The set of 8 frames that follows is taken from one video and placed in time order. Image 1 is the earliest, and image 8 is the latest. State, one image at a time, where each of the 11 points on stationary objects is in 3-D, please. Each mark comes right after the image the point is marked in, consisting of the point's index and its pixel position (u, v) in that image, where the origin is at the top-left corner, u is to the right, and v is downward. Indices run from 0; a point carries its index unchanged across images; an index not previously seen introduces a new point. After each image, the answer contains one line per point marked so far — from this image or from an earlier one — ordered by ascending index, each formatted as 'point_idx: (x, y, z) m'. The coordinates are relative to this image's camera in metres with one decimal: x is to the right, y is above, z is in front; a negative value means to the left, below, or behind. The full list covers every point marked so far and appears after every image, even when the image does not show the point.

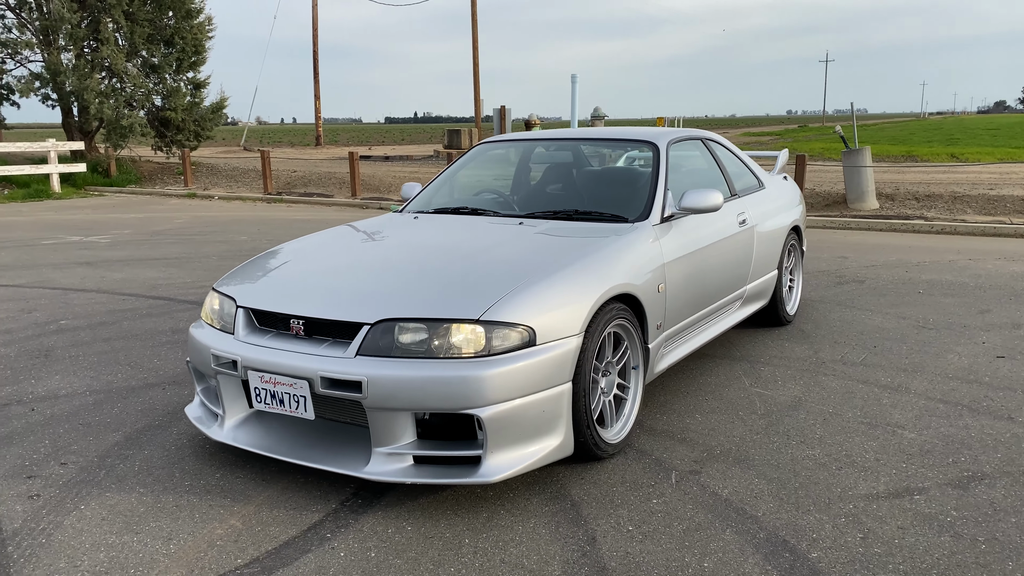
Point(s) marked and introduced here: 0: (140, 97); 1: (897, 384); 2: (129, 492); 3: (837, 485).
0: (-8.7, +4.5, +19.9) m
1: (+1.8, -0.5, +4.1) m
2: (-1.3, -0.7, +2.9) m
3: (+1.1, -0.7, +2.9) m
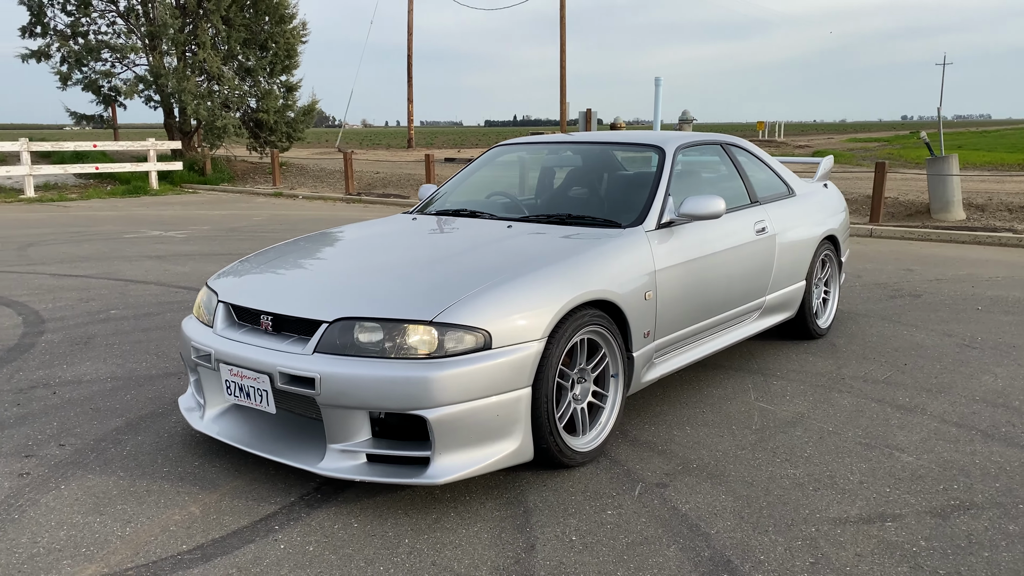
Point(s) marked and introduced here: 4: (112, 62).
0: (-6.7, +4.6, +20.8) m
1: (+1.8, -0.5, +3.9) m
2: (-1.4, -0.7, +3.1) m
3: (+1.0, -0.7, +2.8) m
4: (-9.4, +5.3, +20.0) m
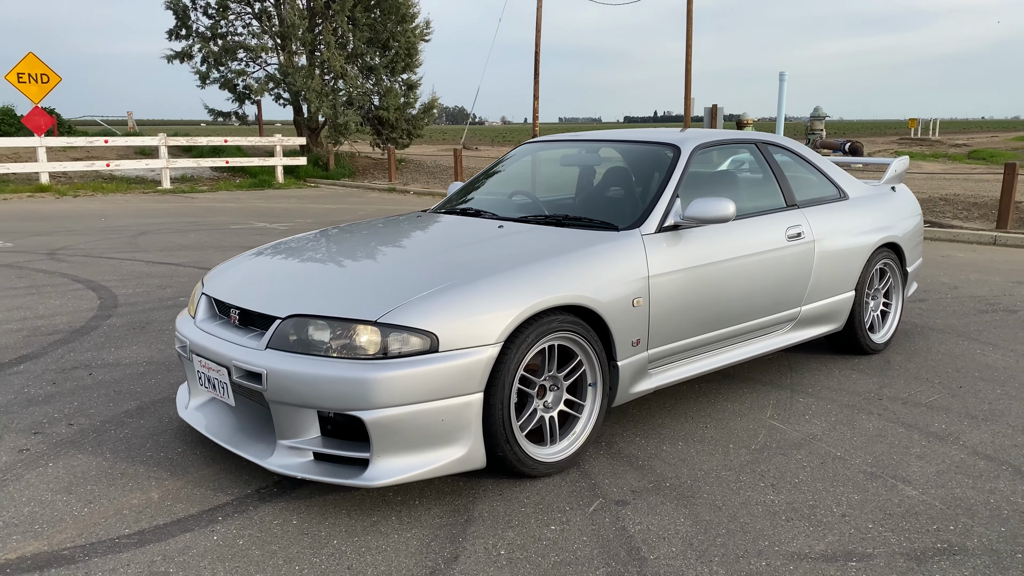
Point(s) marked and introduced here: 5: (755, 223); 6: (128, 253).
0: (-3.9, +4.8, +21.5) m
1: (+1.8, -0.6, +3.5) m
2: (-1.6, -0.6, +3.2) m
3: (+0.8, -0.8, +2.6) m
4: (-6.6, +5.6, +21.1) m
5: (+1.1, +0.3, +3.9) m
6: (-3.9, +0.4, +8.7) m
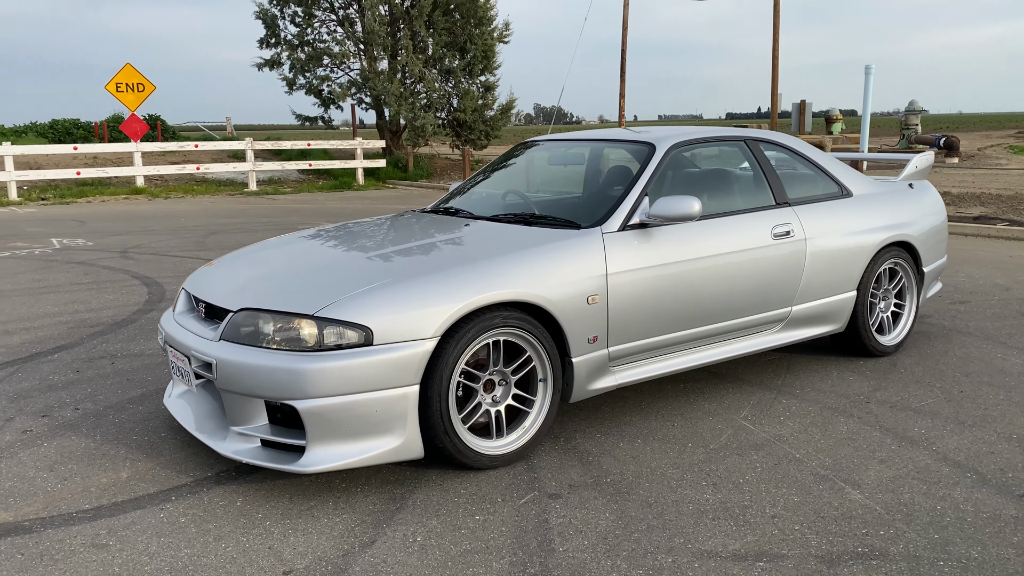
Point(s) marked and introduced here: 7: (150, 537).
0: (-1.9, +4.9, +21.9) m
1: (+1.6, -0.6, +3.4) m
2: (-1.7, -0.6, +3.5) m
3: (+0.5, -0.7, +2.6) m
4: (-4.7, +5.6, +21.8) m
5: (+1.0, +0.3, +3.9) m
6: (-3.4, +0.4, +9.2) m
7: (-1.1, -0.8, +2.6) m
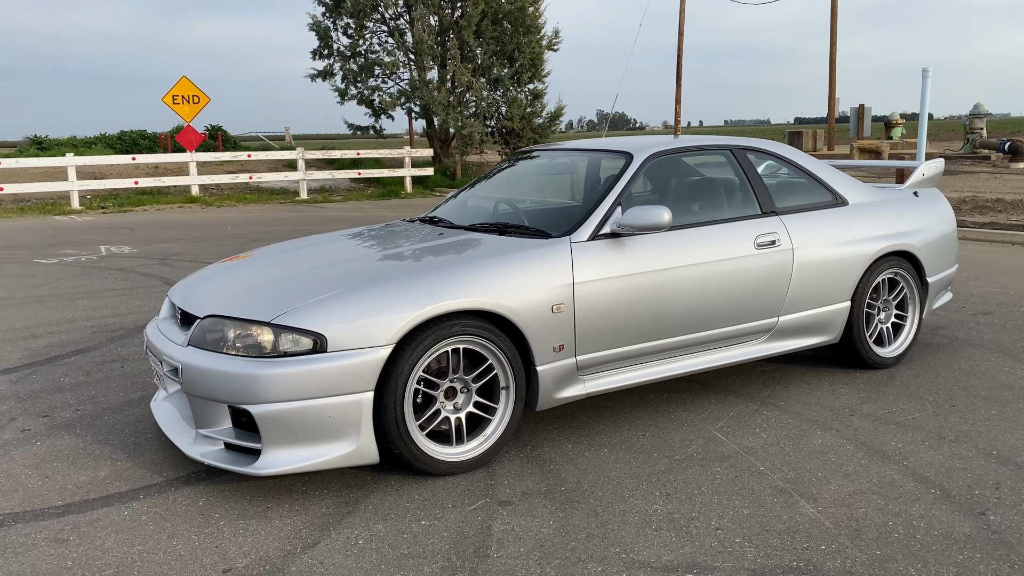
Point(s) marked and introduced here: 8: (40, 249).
0: (-0.7, +4.7, +22.1) m
1: (+1.5, -0.6, +3.3) m
2: (-1.8, -0.6, +3.6) m
3: (+0.3, -0.8, +2.6) m
4: (-3.4, +5.5, +22.2) m
5: (+0.9, +0.3, +3.8) m
6: (-3.1, +0.3, +9.5) m
7: (-1.3, -0.8, +2.7) m
8: (-5.7, +0.5, +10.4) m
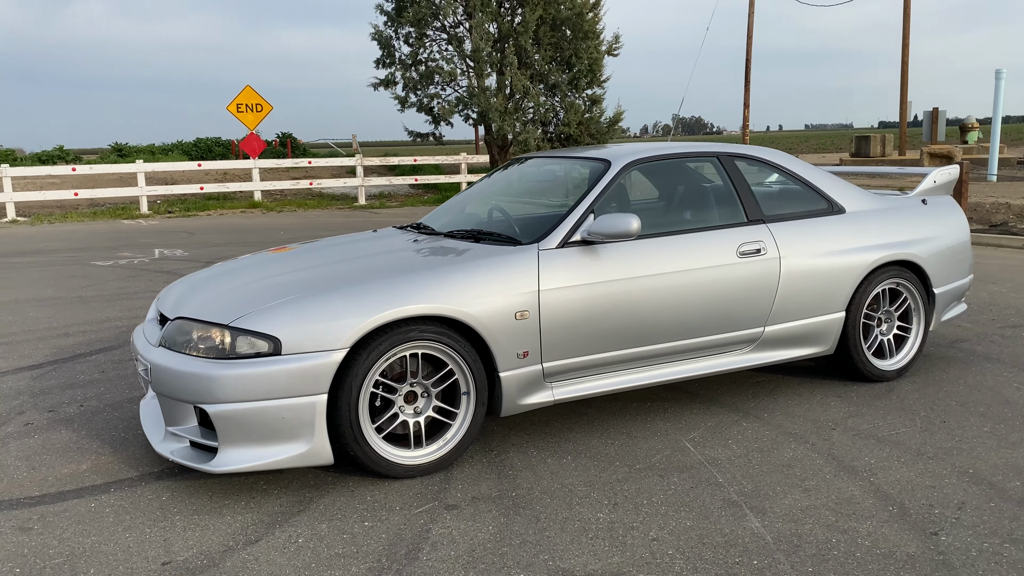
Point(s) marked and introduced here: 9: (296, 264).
0: (+0.8, +4.5, +22.2) m
1: (+1.3, -0.7, +3.2) m
2: (-2.0, -0.6, +3.8) m
3: (+0.1, -0.8, +2.6) m
4: (-1.9, +5.4, +22.5) m
5: (+0.8, +0.2, +3.8) m
6: (-2.7, +0.3, +9.8) m
7: (-1.5, -0.8, +2.9) m
8: (-5.3, +0.5, +10.9) m
9: (-1.0, +0.1, +3.7) m
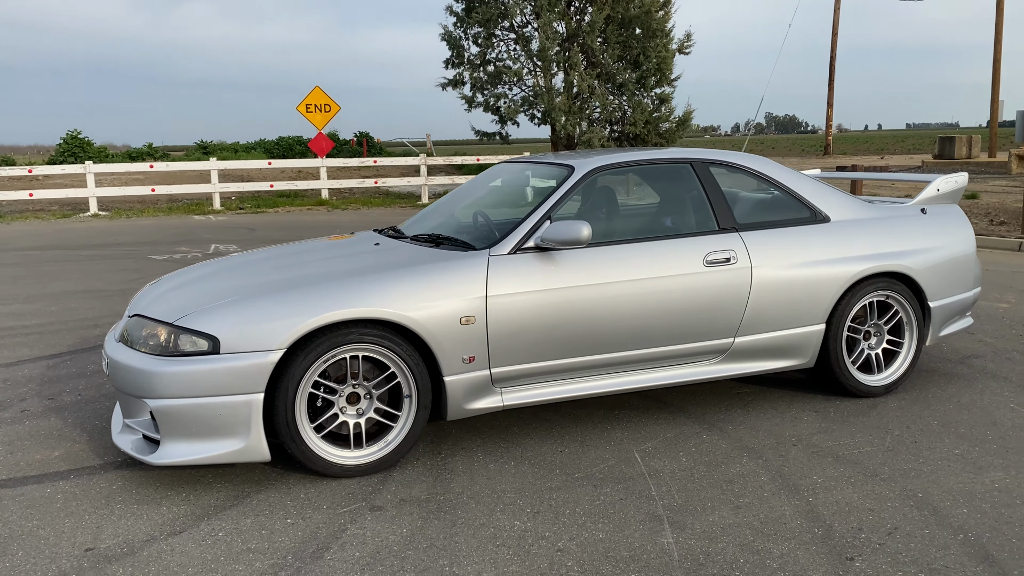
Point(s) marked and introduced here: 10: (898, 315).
0: (+2.5, +4.5, +22.0) m
1: (+1.1, -0.7, +3.1) m
2: (-2.1, -0.6, +4.0) m
3: (-0.2, -0.8, +2.6) m
4: (-0.1, +5.4, +22.6) m
5: (+0.7, +0.2, +3.7) m
6: (-2.3, +0.3, +10.0) m
7: (-1.7, -0.8, +3.0) m
8: (-4.7, +0.6, +11.4) m
9: (-1.1, +0.1, +3.8) m
10: (+1.9, -0.1, +4.2) m
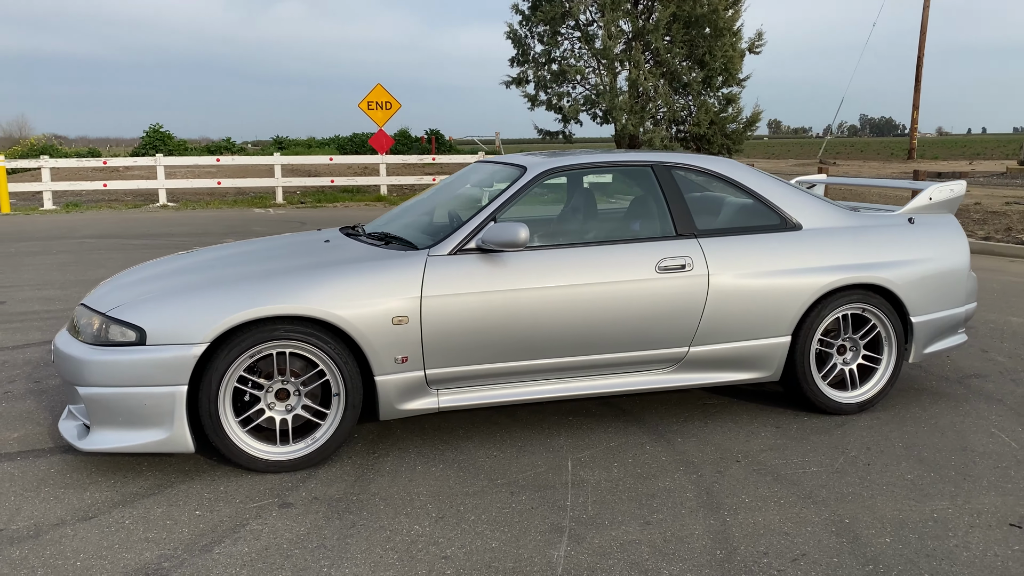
0: (+4.1, +4.4, +21.7) m
1: (+0.8, -0.8, +3.0) m
2: (-2.3, -0.6, +4.2) m
3: (-0.5, -0.8, +2.6) m
4: (+1.5, +5.4, +22.5) m
5: (+0.4, +0.2, +3.6) m
6: (-1.9, +0.4, +10.2) m
7: (-2.1, -0.7, +3.2) m
8: (-4.2, +0.7, +11.7) m
9: (-1.3, +0.1, +3.9) m
10: (+1.7, -0.2, +4.0) m
